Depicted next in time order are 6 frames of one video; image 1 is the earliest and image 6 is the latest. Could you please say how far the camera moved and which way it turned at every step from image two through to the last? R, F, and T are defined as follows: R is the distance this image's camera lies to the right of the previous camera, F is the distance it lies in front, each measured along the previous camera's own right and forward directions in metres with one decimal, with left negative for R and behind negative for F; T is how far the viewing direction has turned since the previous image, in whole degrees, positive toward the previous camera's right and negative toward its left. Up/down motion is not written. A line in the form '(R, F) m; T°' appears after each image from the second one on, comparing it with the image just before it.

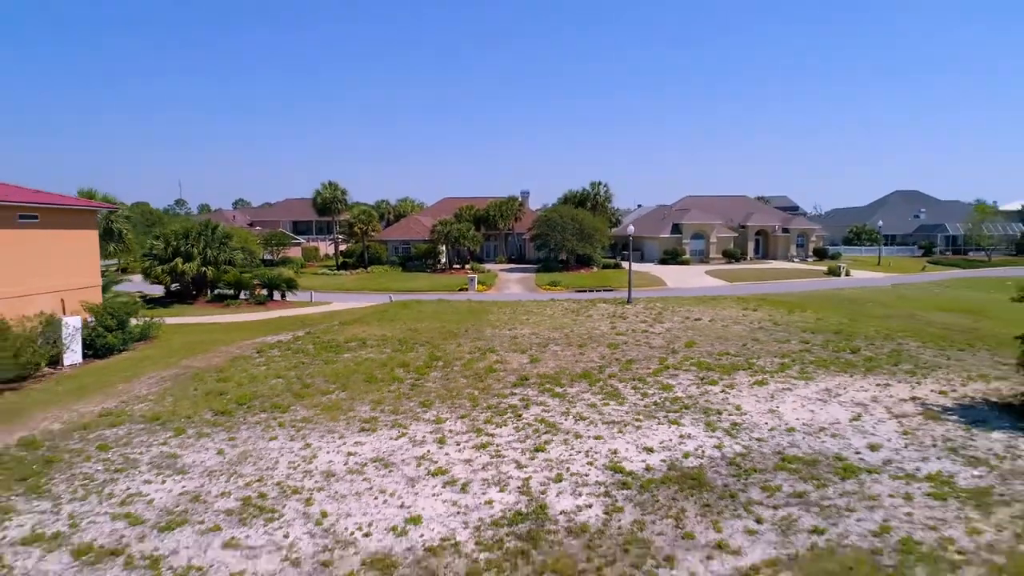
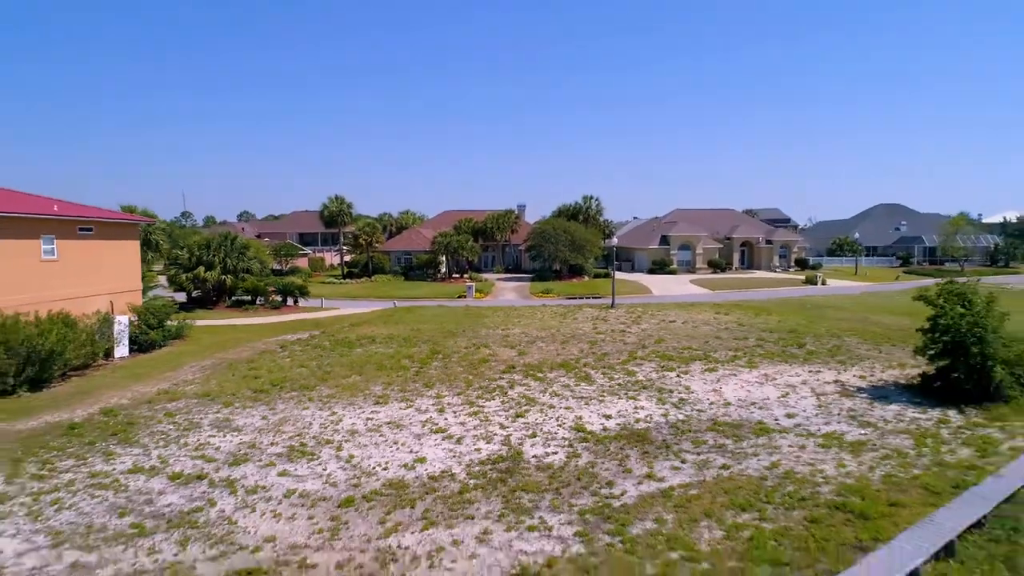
(+0.3, -3.2) m; 0°
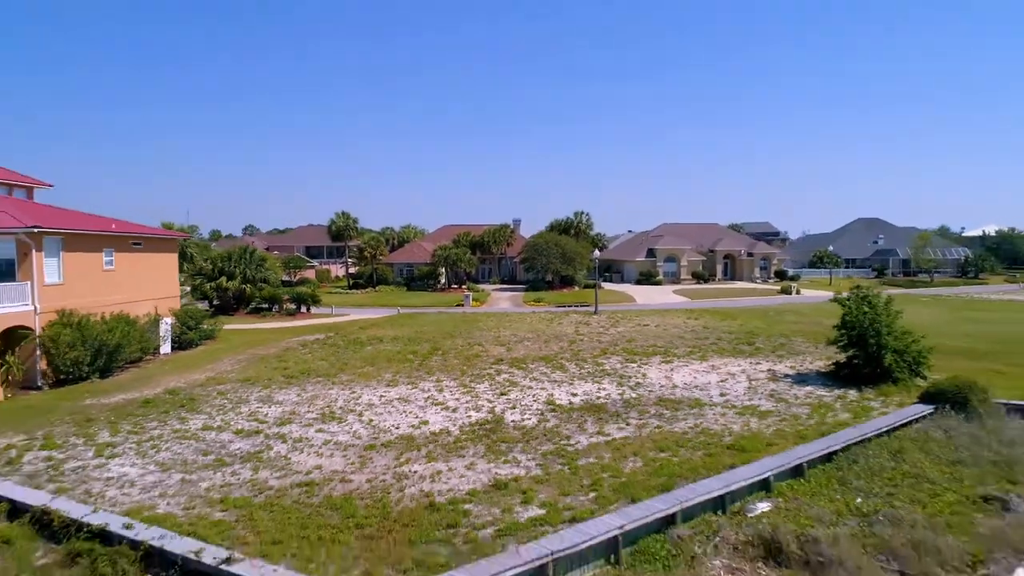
(+0.4, -3.9) m; 0°
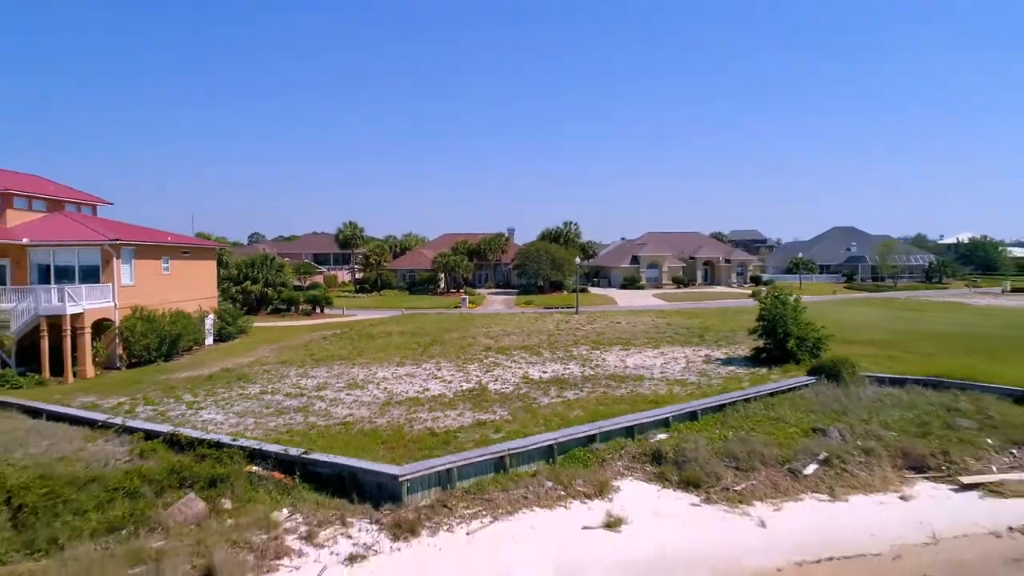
(+0.5, -5.3) m; 0°
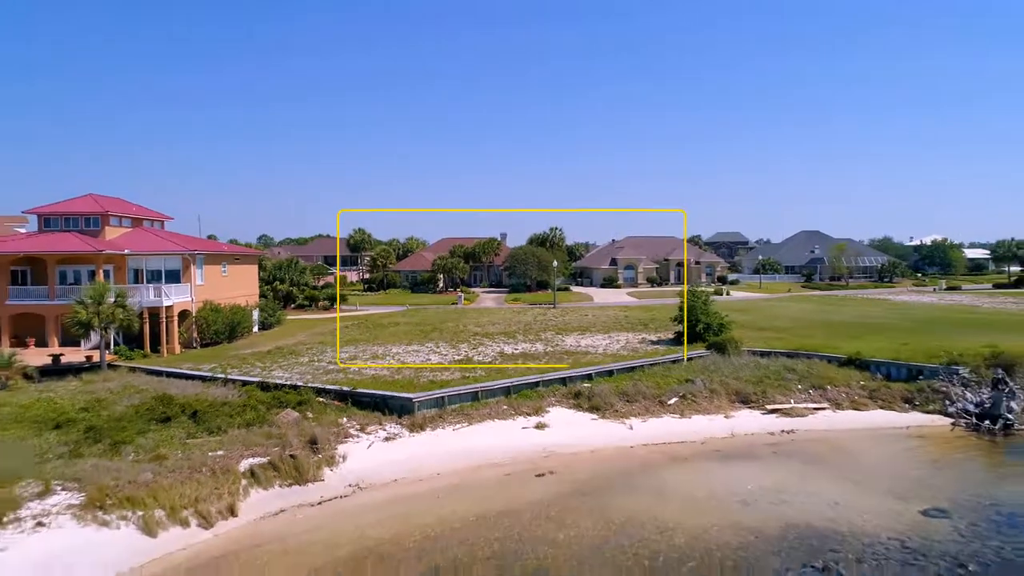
(+0.9, -8.5) m; 0°
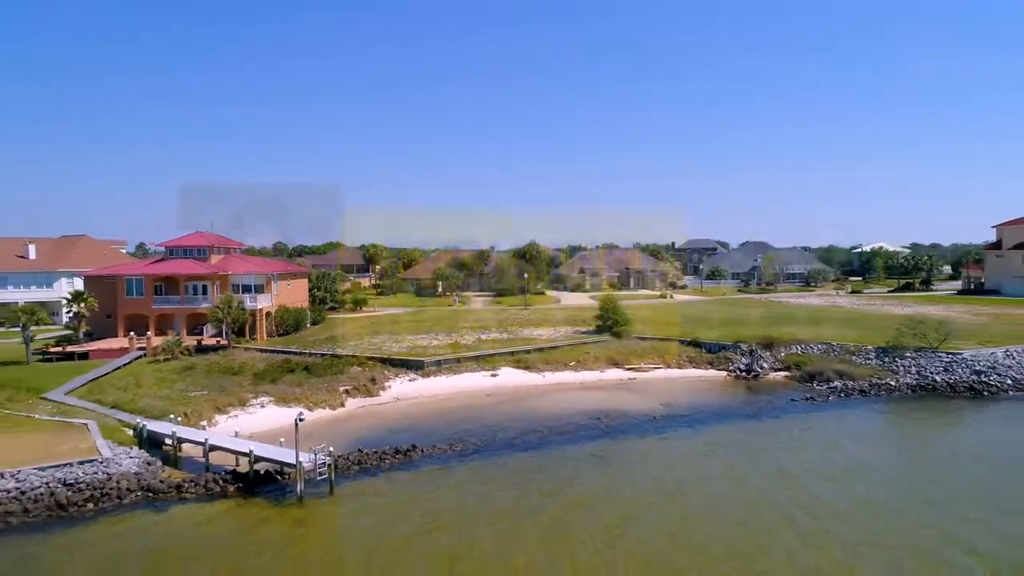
(+1.7, -17.1) m; 0°
